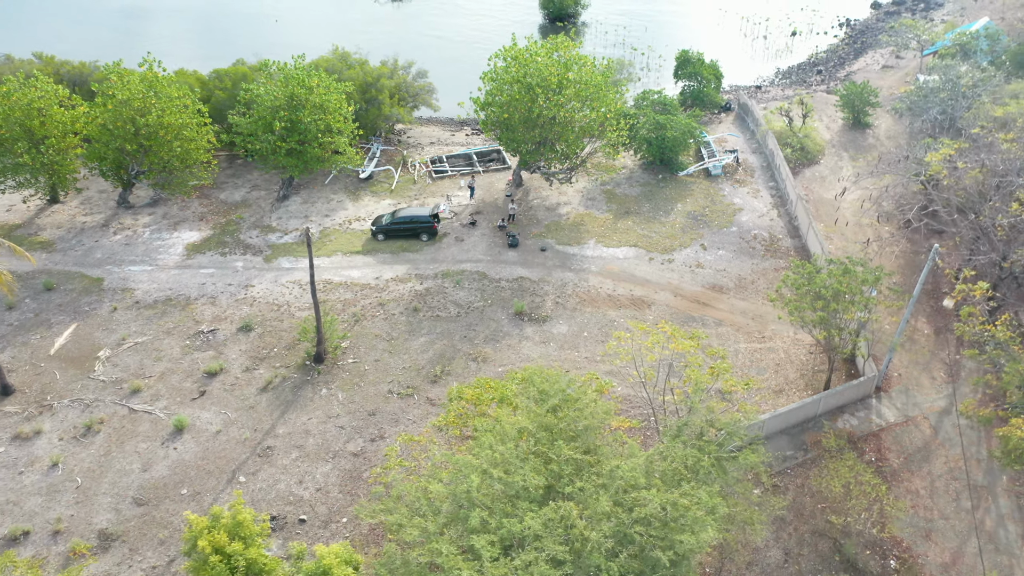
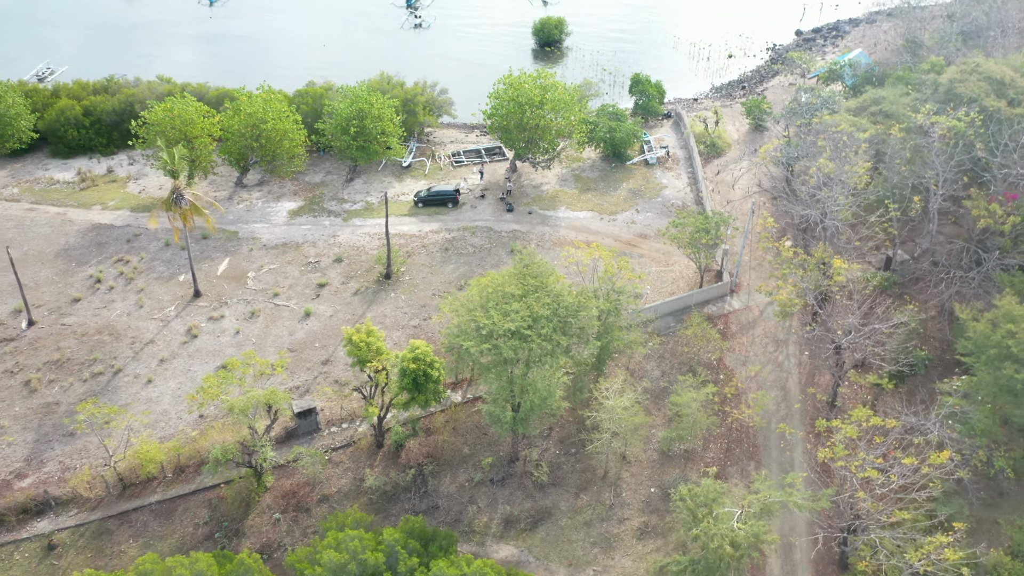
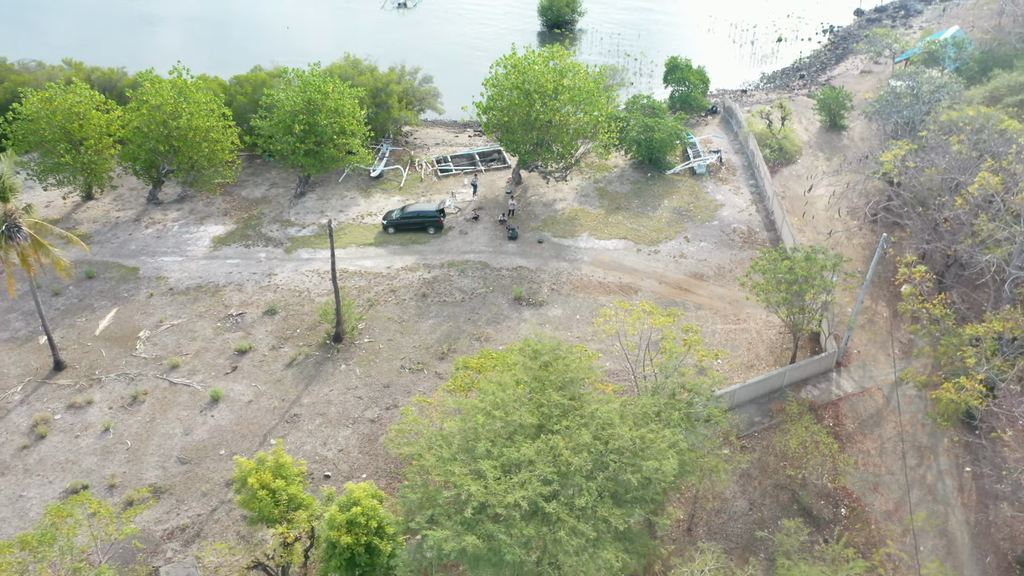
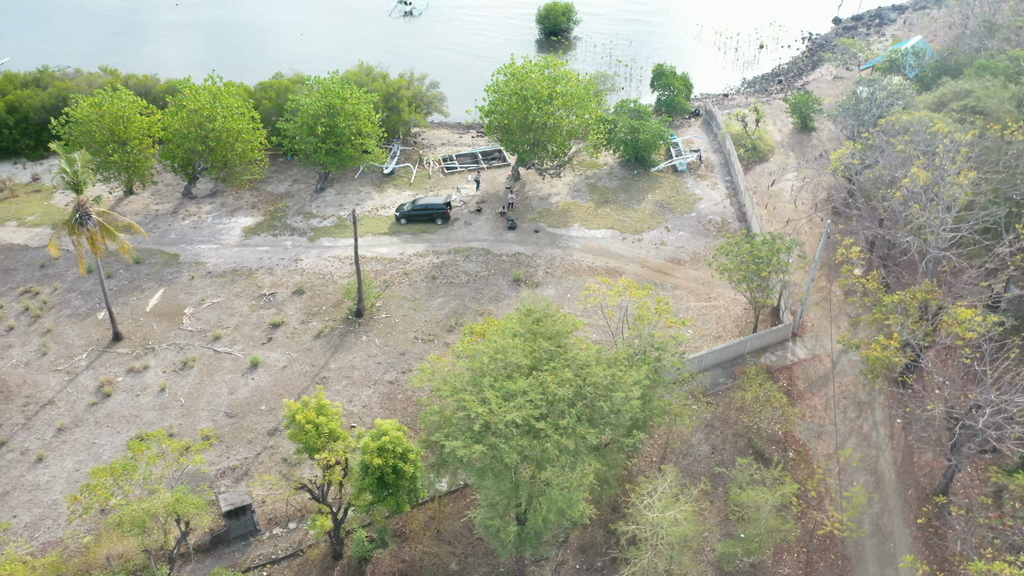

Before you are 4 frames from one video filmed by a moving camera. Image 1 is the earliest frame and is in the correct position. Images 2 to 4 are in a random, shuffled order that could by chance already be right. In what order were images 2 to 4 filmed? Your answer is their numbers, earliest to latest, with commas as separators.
3, 4, 2
